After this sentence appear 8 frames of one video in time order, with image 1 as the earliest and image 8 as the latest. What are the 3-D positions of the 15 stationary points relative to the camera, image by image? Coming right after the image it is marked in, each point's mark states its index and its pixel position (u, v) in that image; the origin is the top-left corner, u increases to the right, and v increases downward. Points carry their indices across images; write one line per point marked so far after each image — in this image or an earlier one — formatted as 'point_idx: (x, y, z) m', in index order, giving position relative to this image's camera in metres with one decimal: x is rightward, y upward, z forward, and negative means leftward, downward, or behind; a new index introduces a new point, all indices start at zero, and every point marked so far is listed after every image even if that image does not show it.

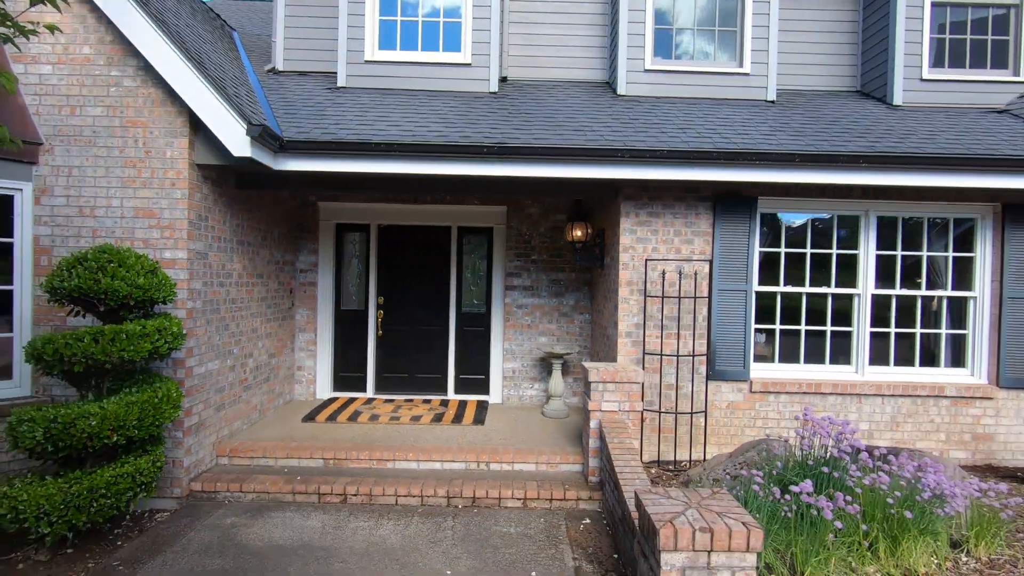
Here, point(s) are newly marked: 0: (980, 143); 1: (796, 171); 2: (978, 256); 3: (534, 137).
0: (+4.2, +1.3, +4.8) m
1: (+2.3, +1.0, +4.4) m
2: (+4.2, +0.3, +4.9) m
3: (+0.2, +1.3, +4.7) m
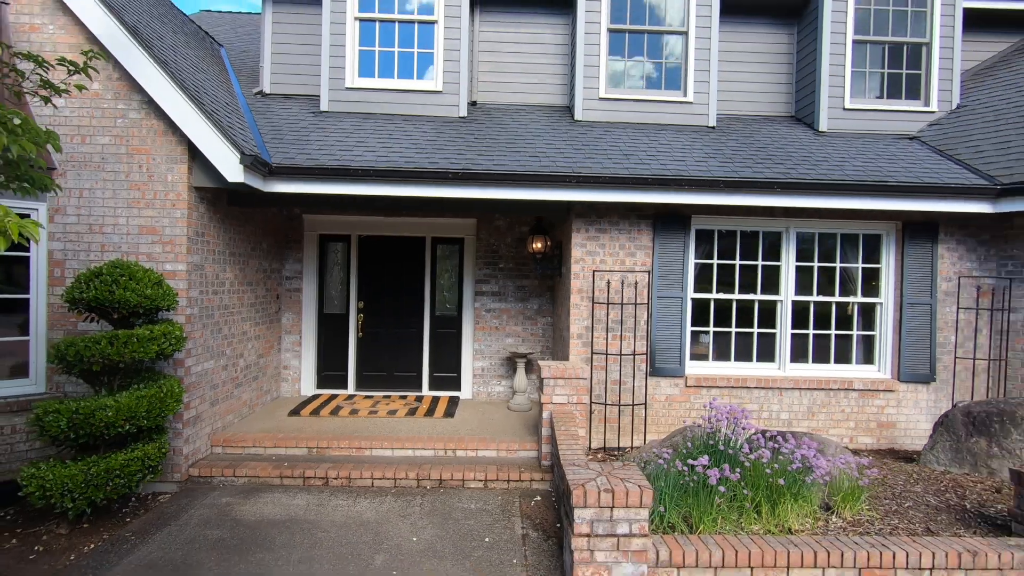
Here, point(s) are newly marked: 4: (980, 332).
0: (+3.8, +1.2, +5.5) m
1: (+2.0, +0.9, +5.1) m
2: (+3.9, +0.2, +5.6) m
3: (-0.2, +1.2, +5.3) m
4: (+4.8, -0.4, +5.5) m
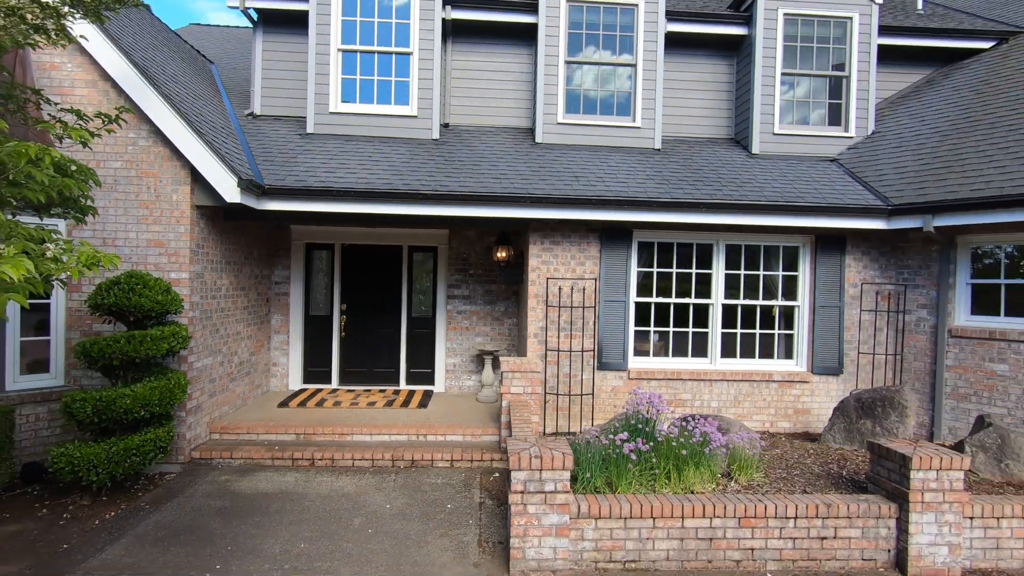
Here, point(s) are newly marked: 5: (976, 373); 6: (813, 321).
0: (+3.4, +1.2, +6.4) m
1: (+1.6, +0.8, +5.9) m
2: (+3.5, +0.2, +6.5) m
3: (-0.5, +1.2, +6.0) m
4: (+4.4, -0.5, +6.4) m
5: (+4.9, -0.9, +5.7) m
6: (+3.6, -0.4, +6.4) m
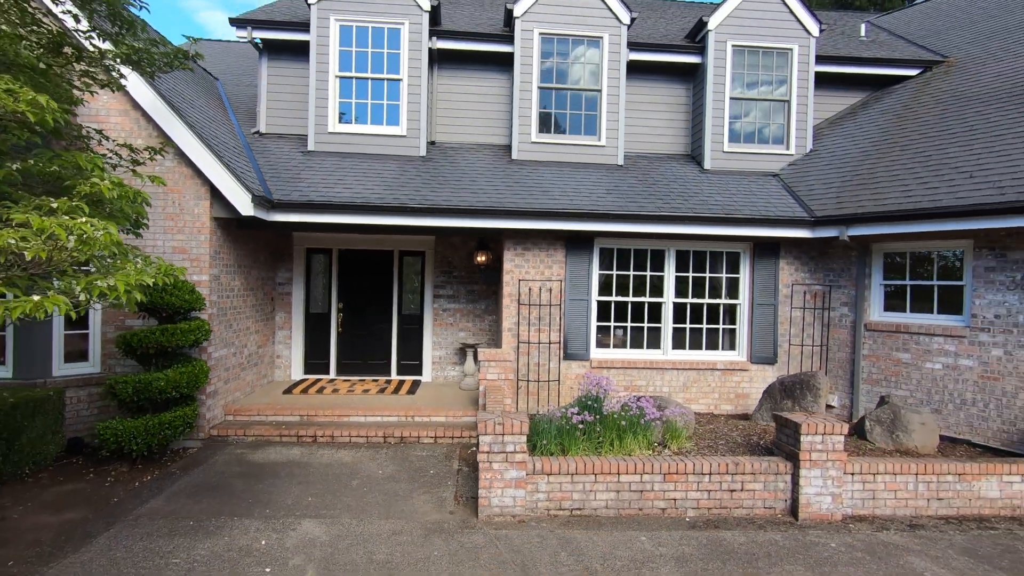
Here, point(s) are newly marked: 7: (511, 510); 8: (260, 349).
0: (+3.1, +1.2, +7.3) m
1: (+1.3, +0.8, +6.8) m
2: (+3.2, +0.2, +7.4) m
3: (-0.9, +1.2, +6.9) m
4: (+4.1, -0.5, +7.3) m
5: (+4.6, -0.9, +6.7) m
6: (+3.3, -0.4, +7.3) m
7: (0.0, -1.9, +4.5) m
8: (-3.6, -0.9, +7.7) m
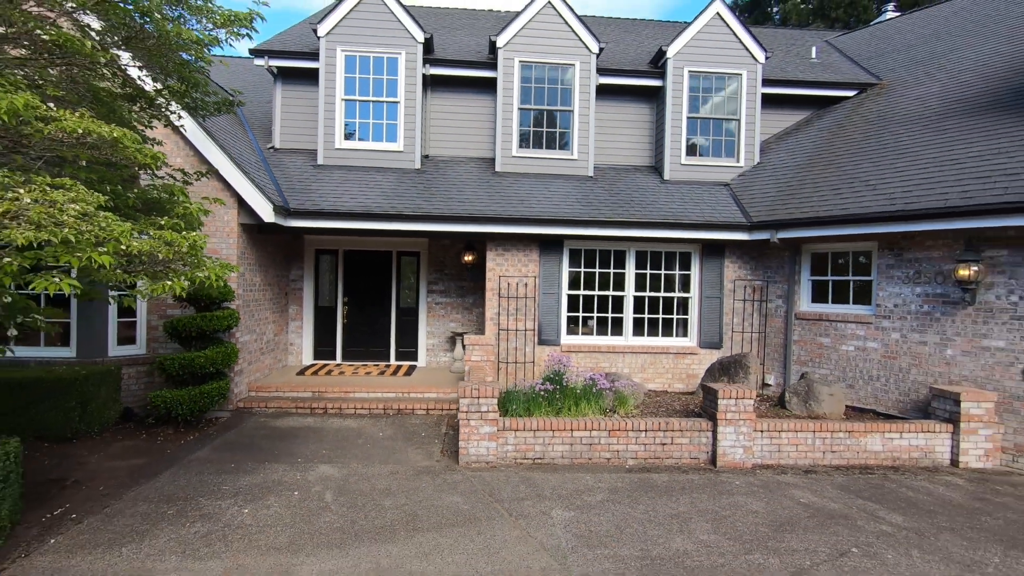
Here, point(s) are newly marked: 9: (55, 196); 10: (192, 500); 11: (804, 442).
0: (+2.8, +1.2, +8.5) m
1: (+1.0, +0.9, +8.0) m
2: (+2.9, +0.2, +8.6) m
3: (-1.1, +1.2, +8.1) m
4: (+3.8, -0.4, +8.5) m
5: (+4.3, -0.8, +7.8) m
6: (+3.0, -0.3, +8.5) m
7: (-0.3, -1.8, +5.7) m
8: (-3.9, -0.8, +8.9) m
9: (-2.2, +0.5, +2.7) m
10: (-2.7, -1.8, +4.6) m
11: (+3.2, -1.7, +6.0) m
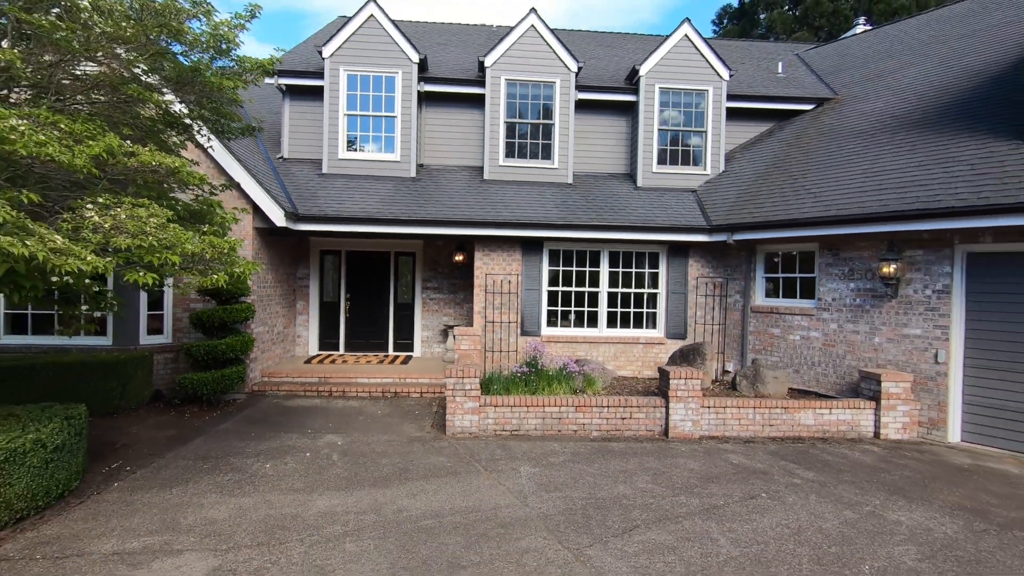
0: (+2.6, +1.3, +9.4) m
1: (+0.8, +1.0, +8.9) m
2: (+2.6, +0.3, +9.5) m
3: (-1.4, +1.3, +9.0) m
4: (+3.5, -0.4, +9.4) m
5: (+4.1, -0.8, +8.8) m
6: (+2.7, -0.3, +9.4) m
7: (-0.5, -1.7, +6.7) m
8: (-4.1, -0.8, +9.8) m
9: (-2.5, +0.5, +3.7) m
10: (-3.0, -1.7, +5.5) m
11: (+3.0, -1.6, +6.9) m
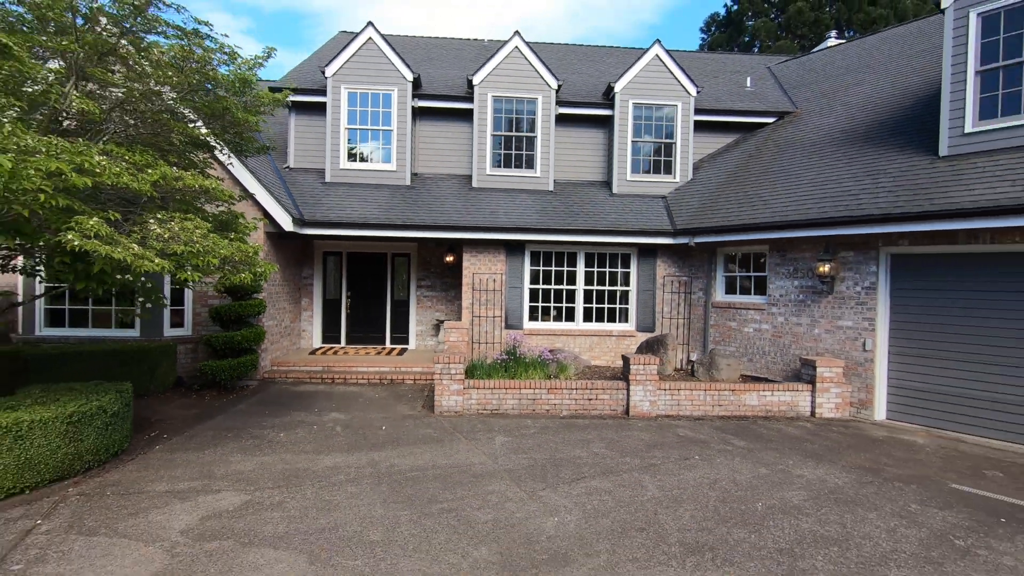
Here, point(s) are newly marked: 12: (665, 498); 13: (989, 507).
0: (+2.3, +1.3, +10.4) m
1: (+0.5, +1.0, +9.9) m
2: (+2.3, +0.3, +10.5) m
3: (-1.7, +1.3, +10.0) m
4: (+3.3, -0.3, +10.4) m
5: (+3.8, -0.7, +9.8) m
6: (+2.4, -0.2, +10.4) m
7: (-0.8, -1.7, +7.6) m
8: (-4.4, -0.7, +10.8) m
9: (-2.8, +0.5, +4.7) m
10: (-3.2, -1.7, +6.5) m
11: (+2.7, -1.6, +7.9) m
12: (+1.4, -1.9, +4.8) m
13: (+4.3, -2.0, +4.9) m
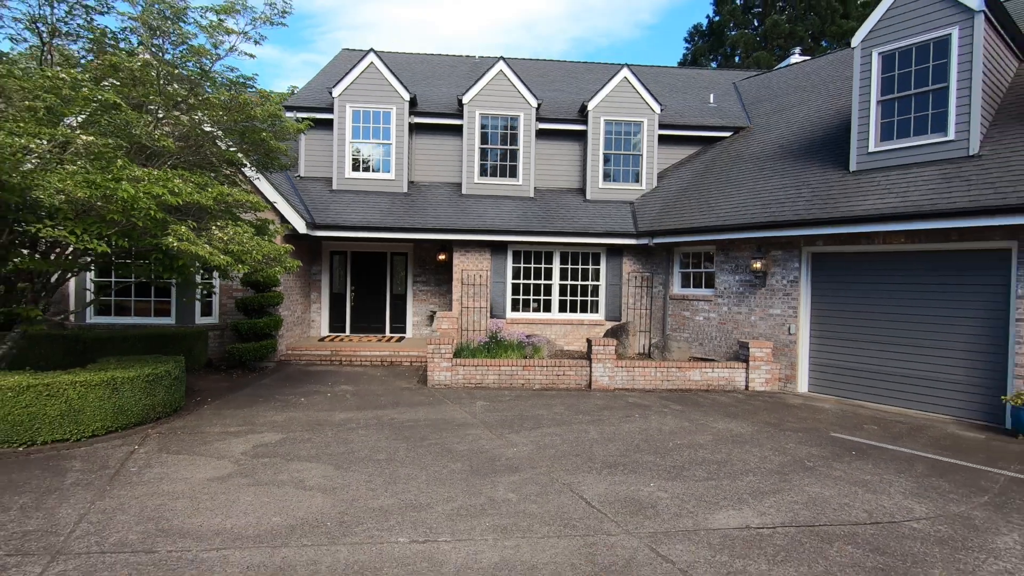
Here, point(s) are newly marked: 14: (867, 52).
0: (+1.9, +1.5, +11.9) m
1: (+0.1, +1.1, +11.4) m
2: (+2.0, +0.4, +12.0) m
3: (-2.0, +1.4, +11.5) m
4: (+2.9, -0.2, +11.9) m
5: (+3.5, -0.6, +11.3) m
6: (+2.1, -0.1, +11.9) m
7: (-1.1, -1.6, +9.1) m
8: (-4.8, -0.6, +12.3) m
9: (-3.1, +0.6, +6.1) m
10: (-3.6, -1.6, +8.0) m
11: (+2.4, -1.5, +9.4) m
12: (+1.0, -1.7, +6.3) m
13: (+4.0, -1.9, +6.4) m
14: (+6.1, +4.0, +9.2) m
